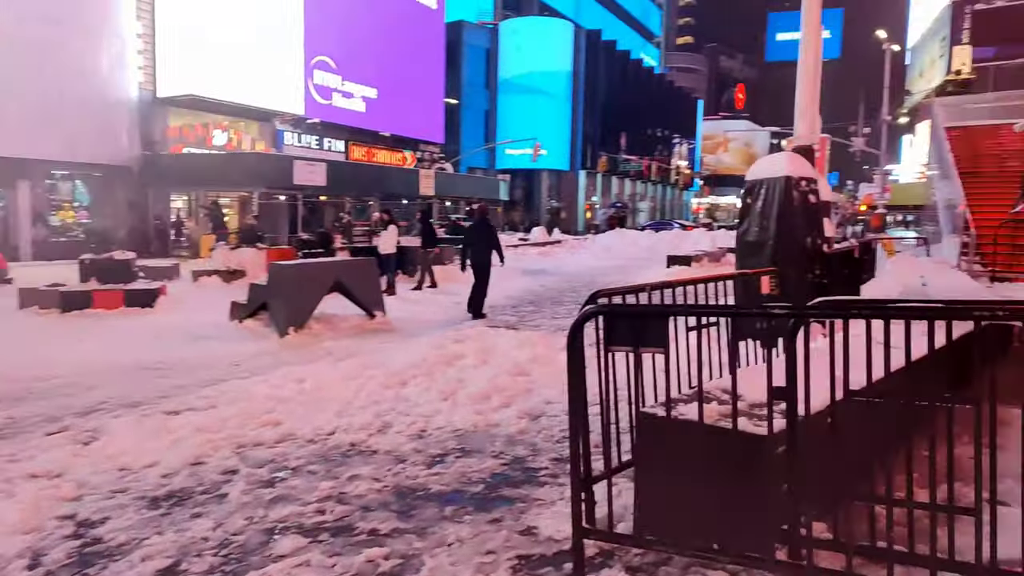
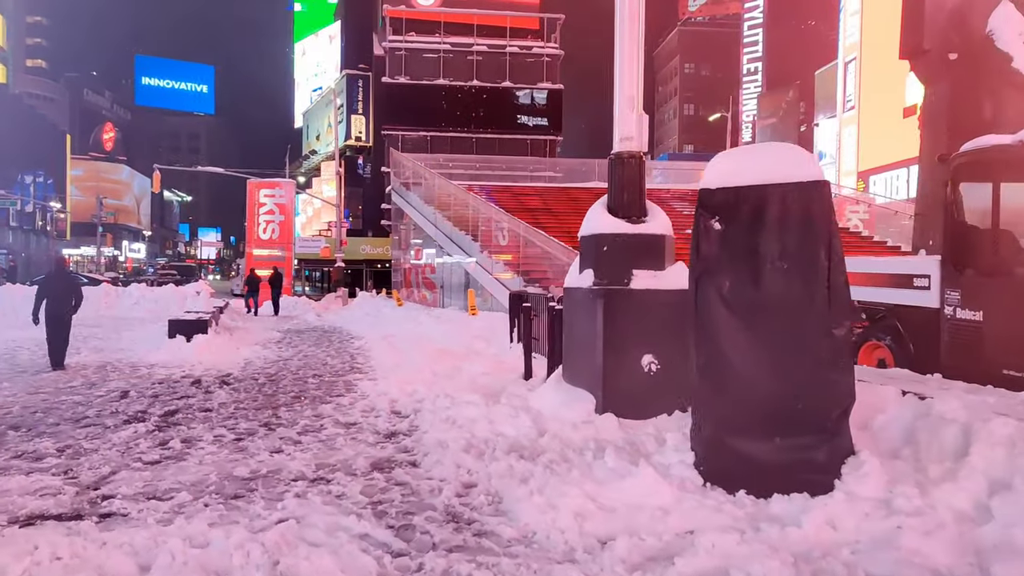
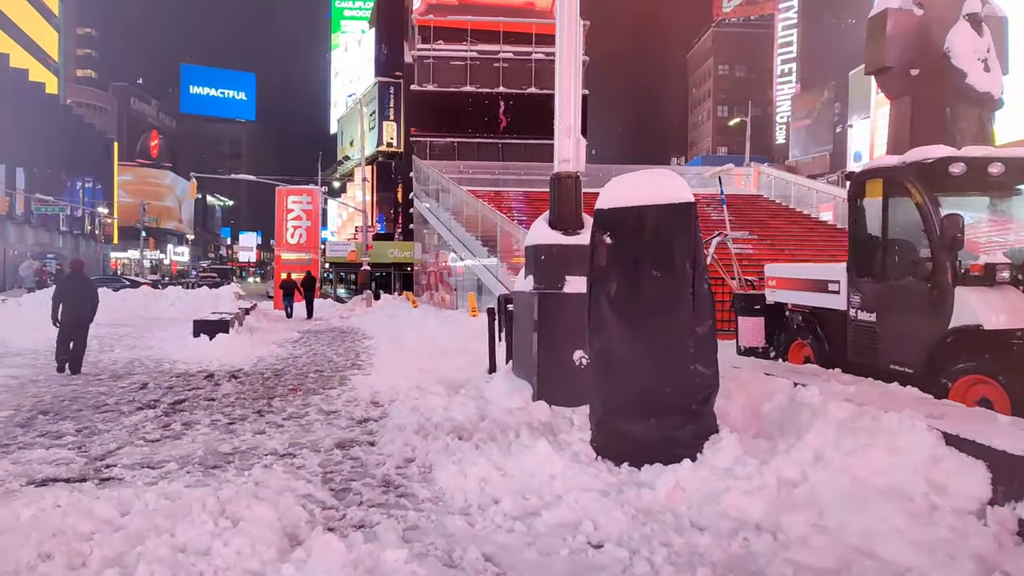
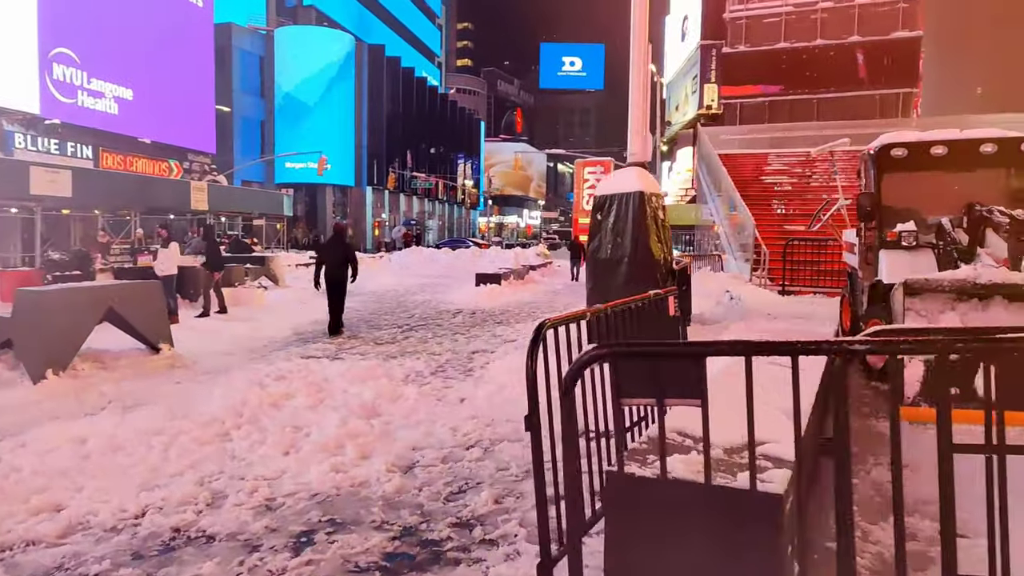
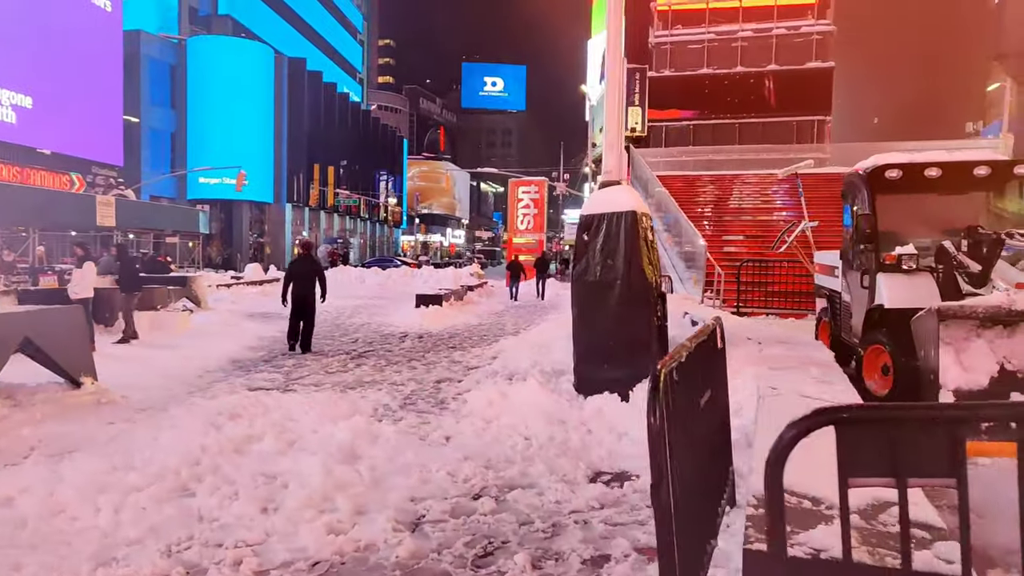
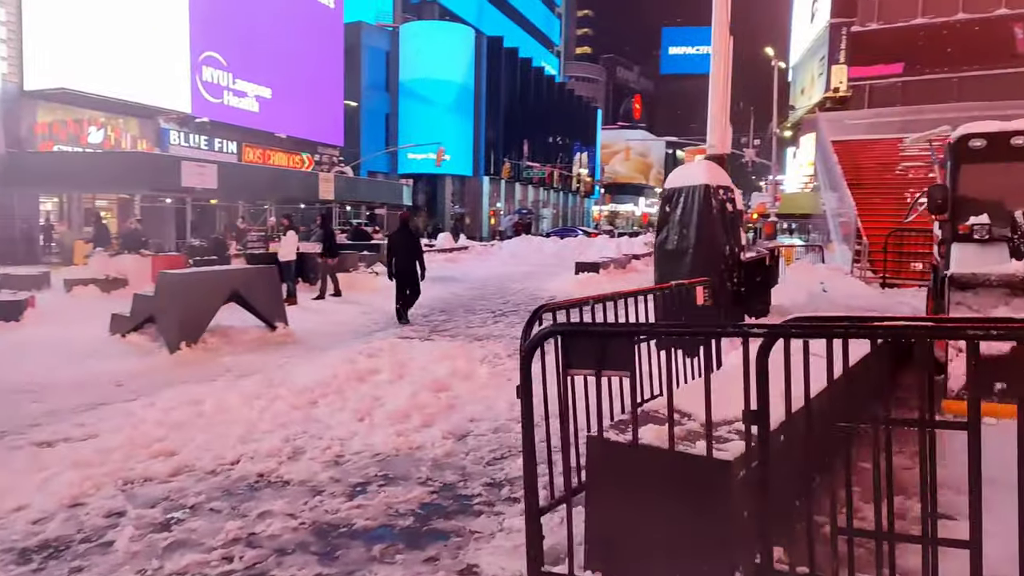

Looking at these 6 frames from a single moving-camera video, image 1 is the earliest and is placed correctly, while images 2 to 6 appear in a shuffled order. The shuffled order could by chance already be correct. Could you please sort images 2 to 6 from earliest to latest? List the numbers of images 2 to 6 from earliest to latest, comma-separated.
6, 4, 5, 3, 2
